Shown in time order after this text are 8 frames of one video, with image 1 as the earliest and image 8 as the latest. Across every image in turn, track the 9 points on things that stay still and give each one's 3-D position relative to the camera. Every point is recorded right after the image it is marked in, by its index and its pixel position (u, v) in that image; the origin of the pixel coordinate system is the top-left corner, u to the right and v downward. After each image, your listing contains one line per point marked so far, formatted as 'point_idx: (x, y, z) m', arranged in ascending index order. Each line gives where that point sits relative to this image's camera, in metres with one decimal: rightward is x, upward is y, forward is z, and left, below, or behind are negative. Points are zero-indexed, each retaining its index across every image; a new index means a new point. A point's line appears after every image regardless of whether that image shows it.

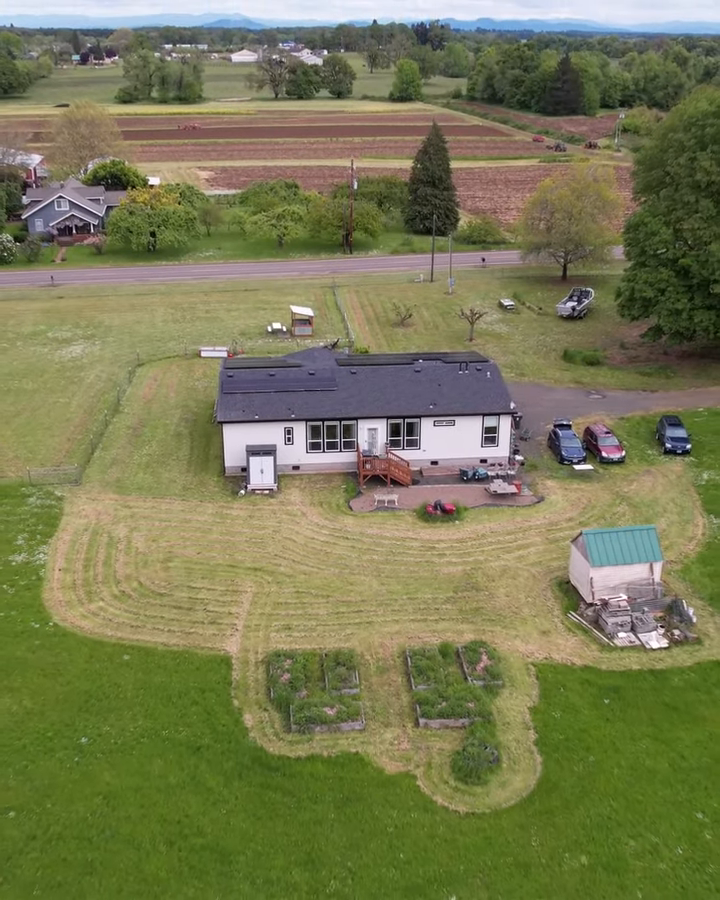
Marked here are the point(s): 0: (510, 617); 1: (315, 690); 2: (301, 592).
0: (+2.5, -2.7, +18.5) m
1: (-0.6, -3.5, +16.2) m
2: (-1.0, -2.4, +19.2) m
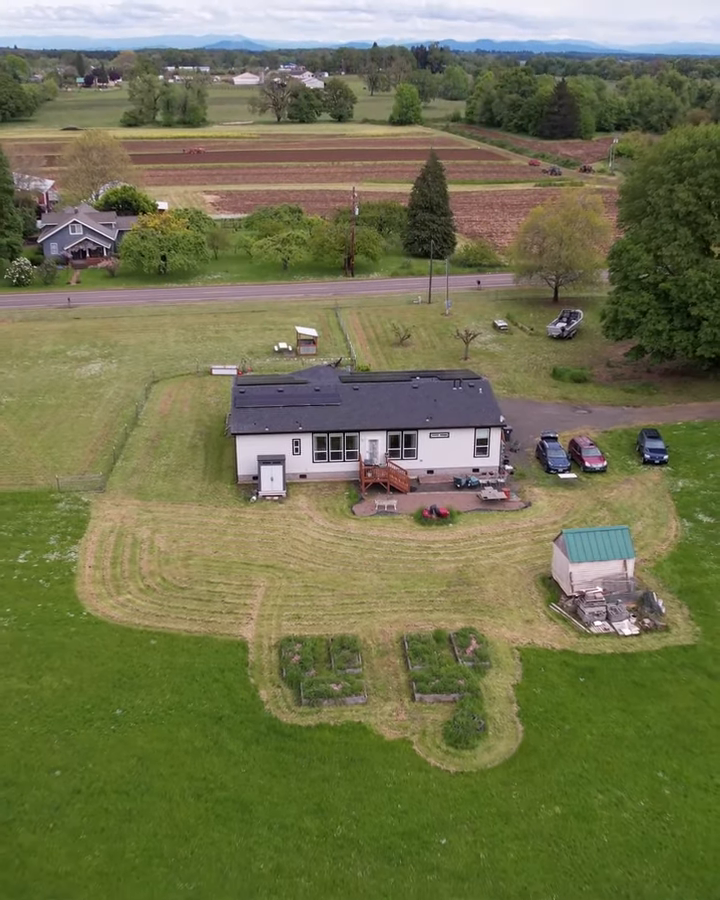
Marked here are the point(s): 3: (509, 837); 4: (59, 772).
0: (+2.5, -2.9, +20.5) m
1: (-0.6, -3.6, +18.3) m
2: (-1.0, -2.6, +21.2) m
3: (+2.0, -5.1, +14.5) m
4: (-4.3, -4.5, +15.8) m
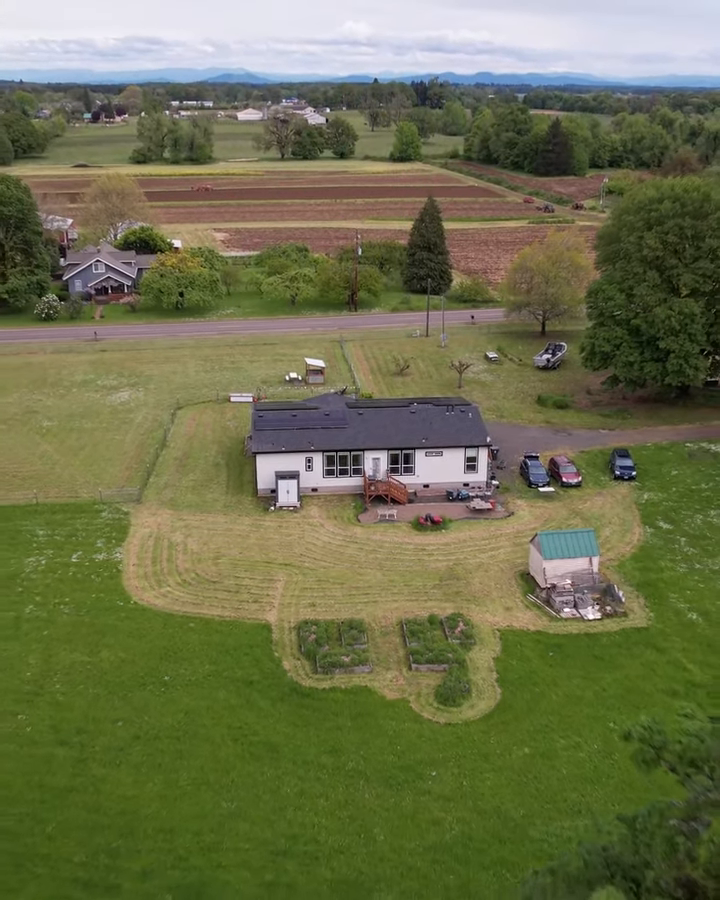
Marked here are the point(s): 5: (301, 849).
0: (+2.6, -3.2, +24.1) m
1: (-0.5, -3.8, +21.8) m
2: (-0.8, -2.9, +24.9) m
3: (+2.1, -5.2, +18.1) m
4: (-4.2, -4.7, +19.4) m
5: (-0.9, -5.8, +16.1) m
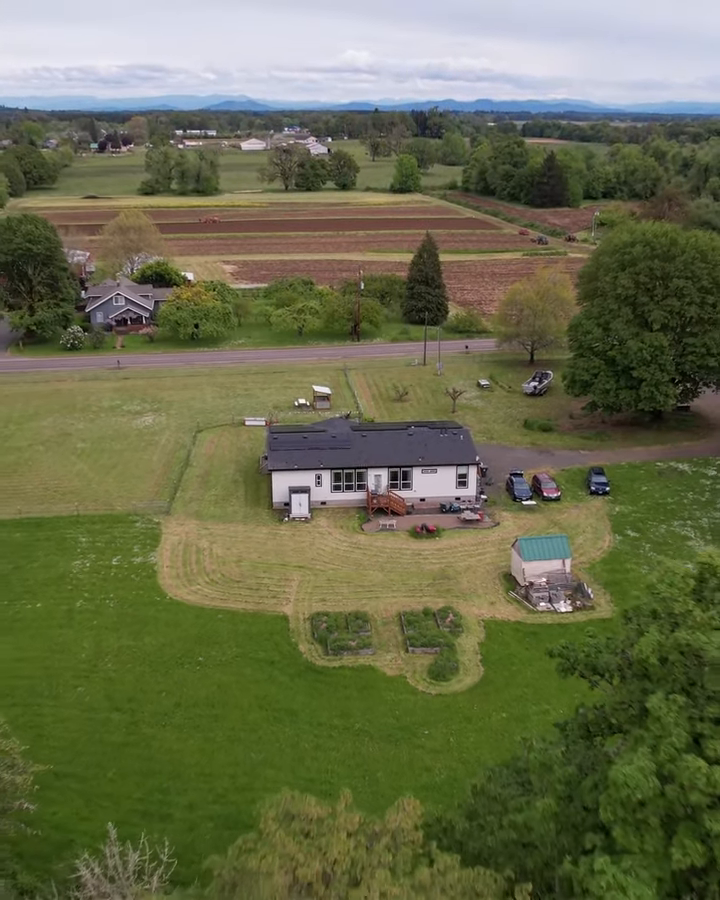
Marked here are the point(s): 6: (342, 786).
0: (+2.7, -3.6, +27.9) m
1: (-0.4, -4.2, +25.6) m
2: (-0.7, -3.3, +28.6) m
3: (+2.2, -5.5, +21.8) m
4: (-4.1, -5.0, +23.1) m
5: (-0.8, -6.0, +19.8) m
6: (-0.3, -6.0, +19.9) m
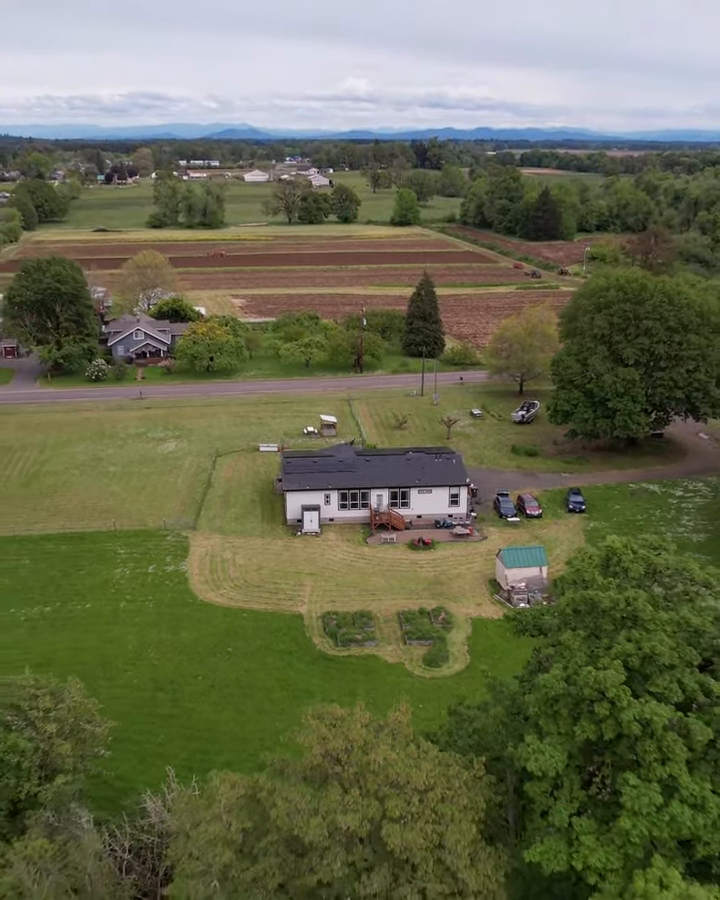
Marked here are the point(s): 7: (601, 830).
0: (+2.9, -4.2, +32.2) m
1: (-0.3, -4.8, +29.9) m
2: (-0.6, -4.0, +33.0) m
3: (+2.3, -6.0, +26.1) m
4: (-3.9, -5.6, +27.4) m
5: (-0.6, -6.5, +24.1) m
6: (-0.2, -6.5, +24.1) m
7: (+2.7, -4.3, +12.7) m
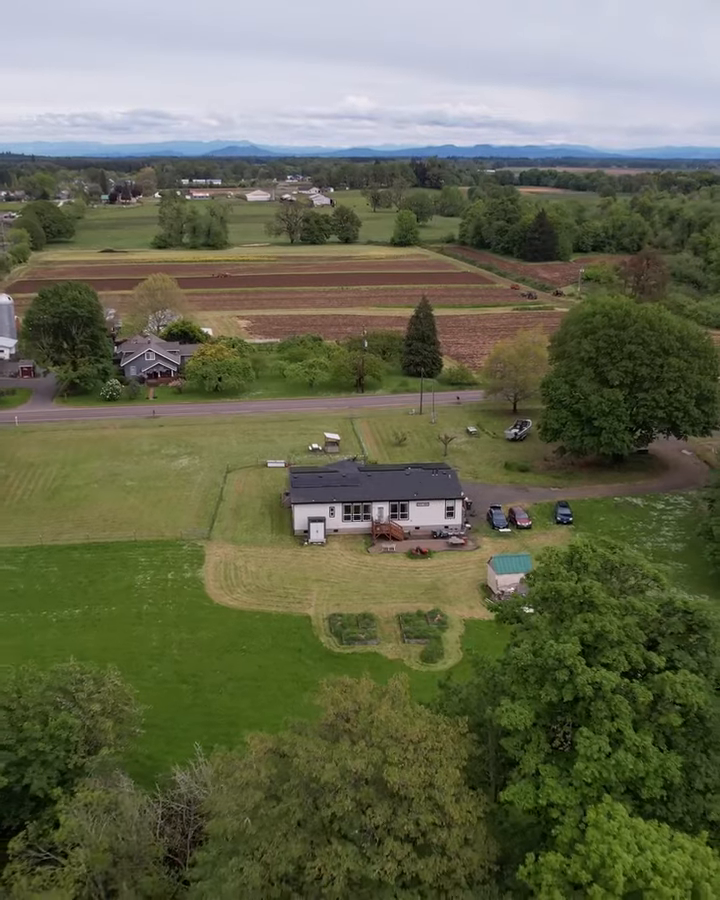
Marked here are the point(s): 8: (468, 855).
0: (+3.0, -4.7, +35.1) m
1: (-0.2, -5.2, +32.8) m
2: (-0.5, -4.5, +35.8) m
3: (+2.4, -6.4, +28.9) m
4: (-3.8, -6.0, +30.2) m
5: (-0.5, -6.9, +26.9) m
6: (-0.1, -6.9, +27.0) m
7: (+2.8, -4.6, +15.6) m
8: (+1.5, -5.5, +15.1) m
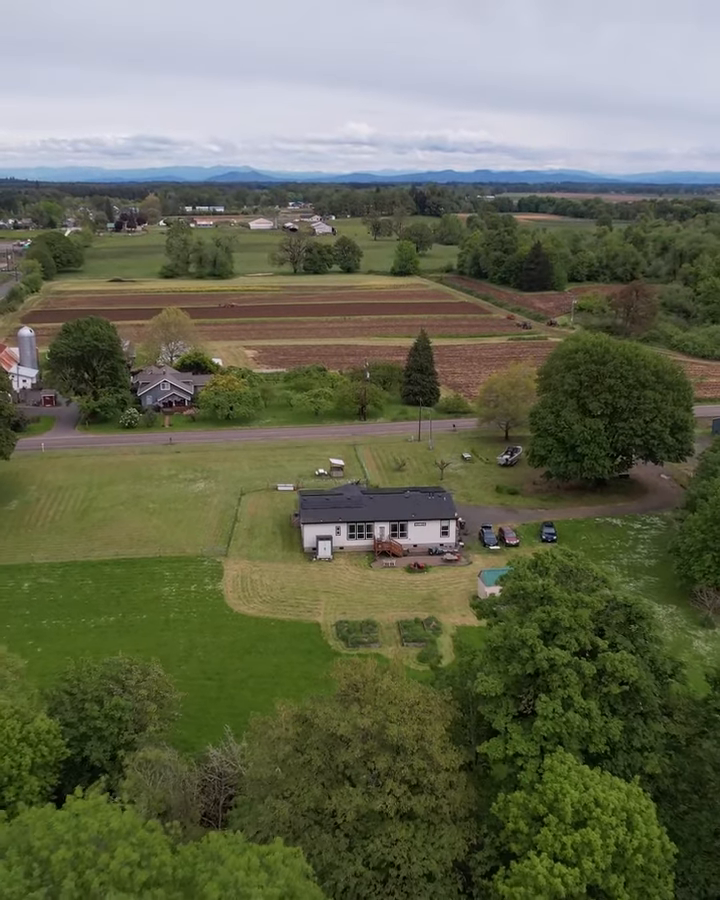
0: (+3.1, -5.6, +39.3) m
1: (0.0, -6.1, +37.0) m
2: (-0.4, -5.4, +40.0) m
3: (+2.5, -7.2, +33.1) m
4: (-3.7, -6.8, +34.4) m
5: (-0.4, -7.6, +31.1) m
6: (0.0, -7.6, +31.1) m
7: (+2.9, -5.0, +19.8) m
8: (+1.6, -6.0, +19.3) m
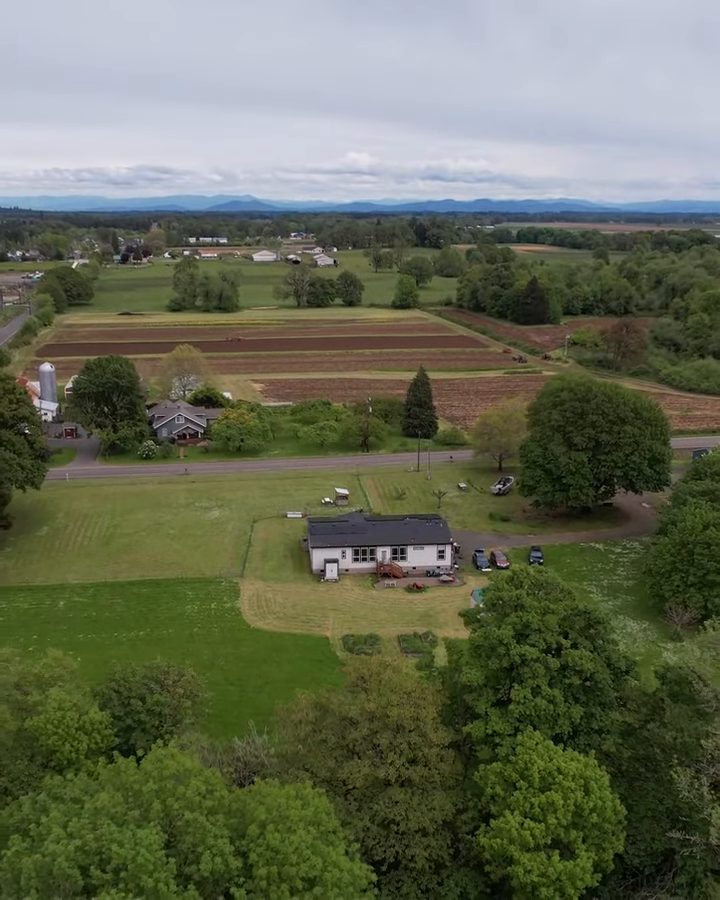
0: (+3.3, -6.8, +43.6) m
1: (+0.1, -7.2, +41.3) m
2: (-0.2, -6.7, +44.4) m
3: (+2.7, -8.2, +37.4) m
4: (-3.6, -7.9, +38.7) m
5: (-0.3, -8.6, +35.4) m
6: (+0.2, -8.6, +35.4) m
7: (+3.1, -5.8, +24.1) m
8: (+1.7, -6.7, +23.6) m
